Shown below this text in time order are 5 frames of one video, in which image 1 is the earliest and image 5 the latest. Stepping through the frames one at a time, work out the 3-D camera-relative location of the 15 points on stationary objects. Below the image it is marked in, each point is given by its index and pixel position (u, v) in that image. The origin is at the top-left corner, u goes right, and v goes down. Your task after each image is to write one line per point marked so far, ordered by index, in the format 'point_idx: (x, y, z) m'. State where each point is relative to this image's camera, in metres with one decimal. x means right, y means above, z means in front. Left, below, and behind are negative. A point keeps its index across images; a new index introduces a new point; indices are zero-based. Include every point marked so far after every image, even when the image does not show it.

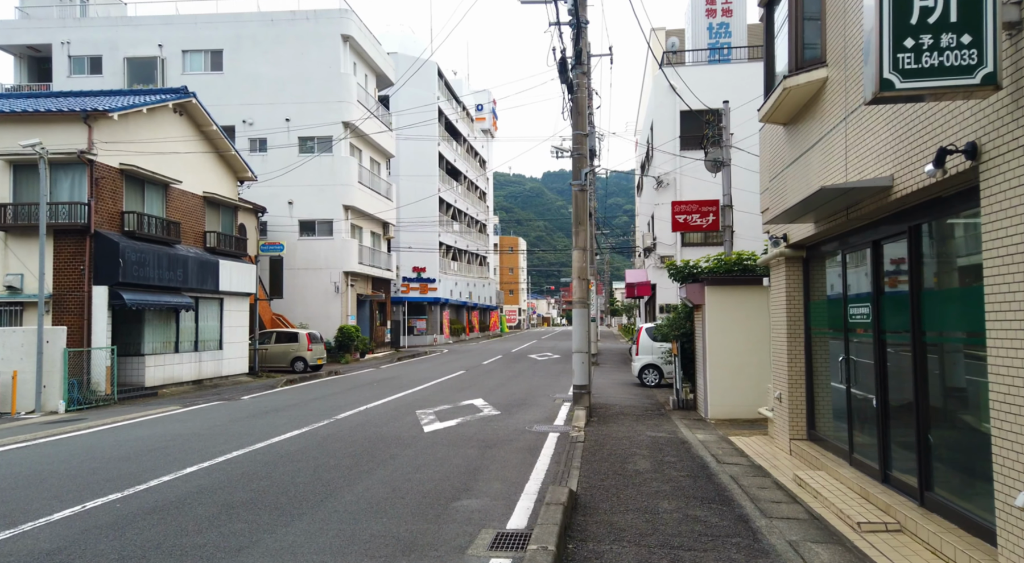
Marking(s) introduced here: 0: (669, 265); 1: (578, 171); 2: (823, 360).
0: (+3.4, +0.4, +15.0) m
1: (+1.2, +2.1, +12.7) m
2: (+3.9, -1.0, +8.7) m
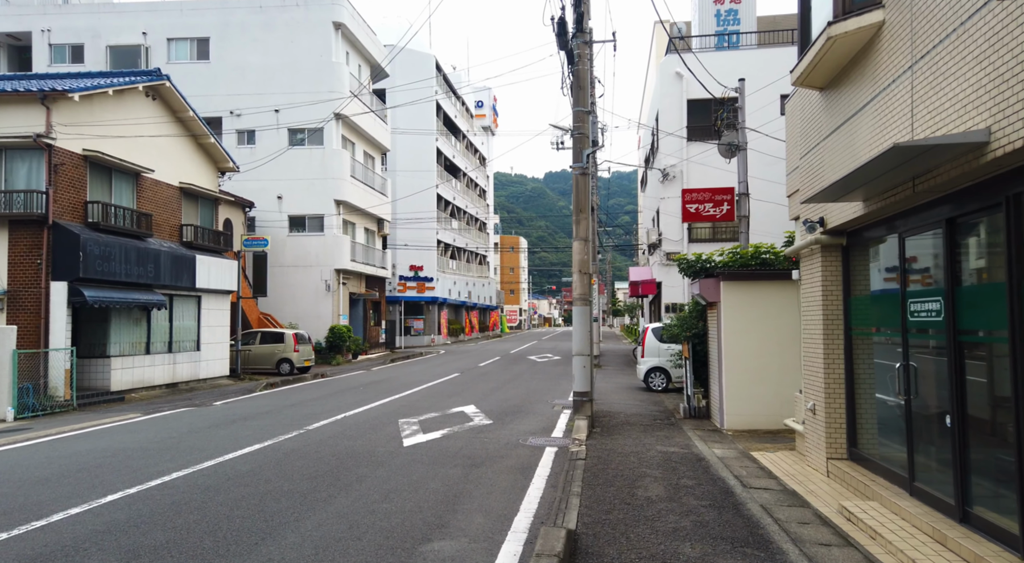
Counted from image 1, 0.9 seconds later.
0: (+3.3, +0.5, +13.6) m
1: (+1.1, +2.1, +11.4) m
2: (+3.8, -0.9, +7.4) m
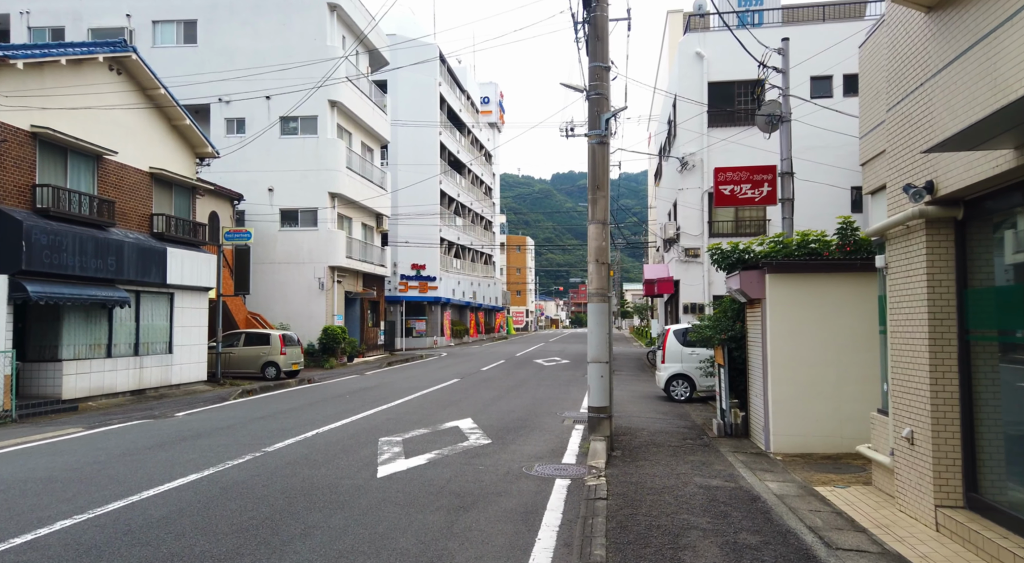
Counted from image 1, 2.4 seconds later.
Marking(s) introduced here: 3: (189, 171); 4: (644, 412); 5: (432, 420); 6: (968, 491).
0: (+3.4, +0.6, +11.7) m
1: (+1.2, +2.3, +9.5) m
2: (+3.8, -0.8, +5.4) m
3: (-9.0, +3.1, +19.2) m
4: (+2.6, -2.6, +13.5) m
5: (-1.4, -2.4, +11.9) m
6: (+3.8, -1.7, +5.7) m
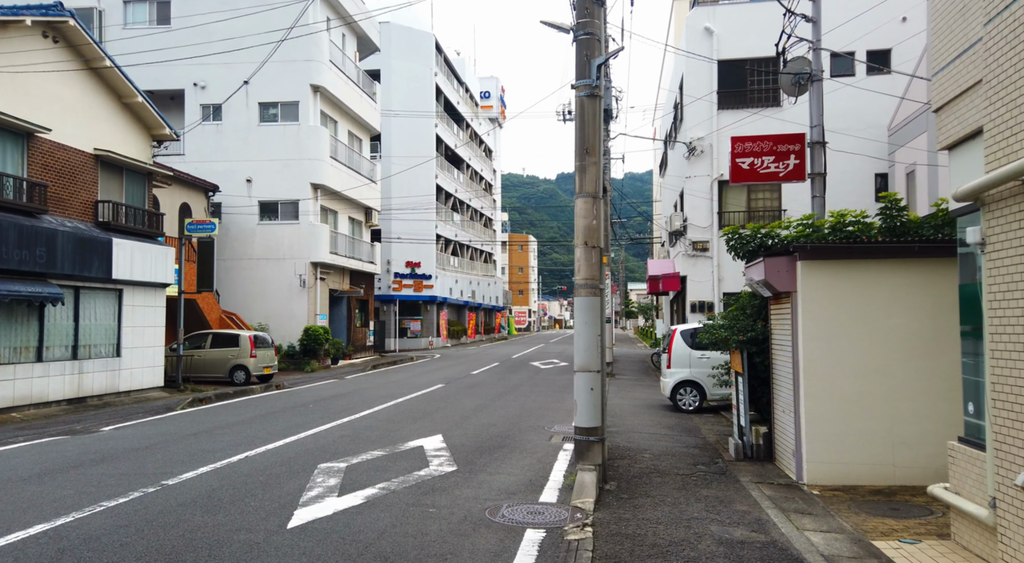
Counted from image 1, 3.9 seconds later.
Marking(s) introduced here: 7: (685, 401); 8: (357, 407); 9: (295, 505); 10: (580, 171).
0: (+3.0, +0.7, +9.7) m
1: (+0.8, +2.4, +7.6) m
2: (+3.4, -0.7, +3.5) m
3: (-9.3, +3.2, +17.4) m
4: (+2.3, -2.4, +11.6) m
5: (-1.7, -2.3, +10.0) m
6: (+3.4, -1.6, +3.7) m
7: (+3.4, -2.3, +13.4) m
8: (-3.2, -2.6, +14.0) m
9: (-2.0, -2.1, +6.3) m
10: (+0.7, +1.2, +7.5) m
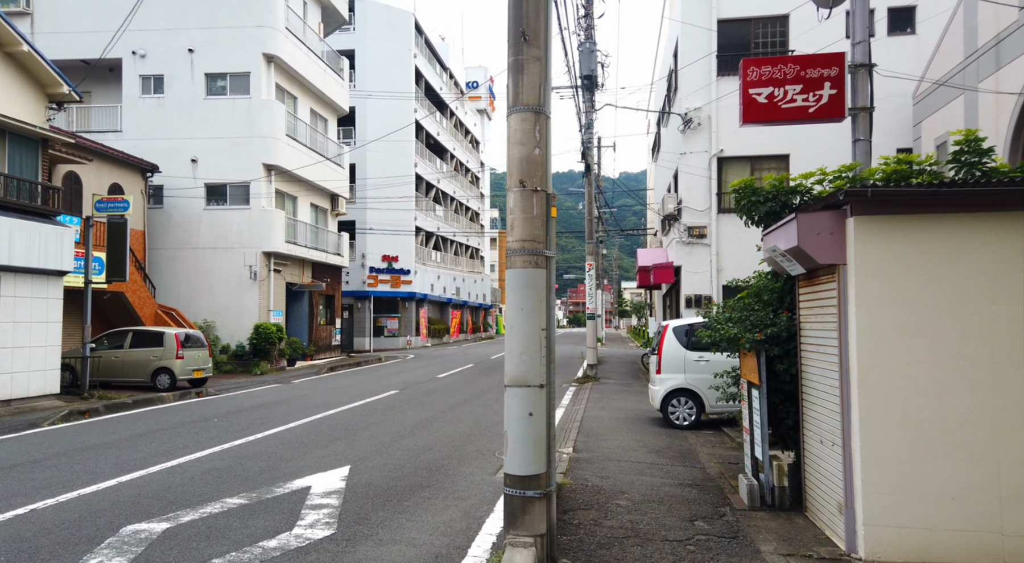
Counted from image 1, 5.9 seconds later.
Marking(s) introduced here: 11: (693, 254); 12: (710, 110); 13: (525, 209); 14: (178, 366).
0: (+2.3, +0.9, +7.1) m
1: (+0.1, +2.6, +4.9) m
2: (+2.7, -0.4, +0.8) m
3: (-10.1, +3.5, +14.6) m
4: (+1.5, -2.2, +8.9) m
5: (-2.5, -2.0, +7.3) m
6: (+2.7, -1.4, +1.1) m
7: (+2.6, -2.1, +10.7) m
8: (-3.9, -2.3, +11.2) m
9: (-2.7, -1.8, +3.6) m
10: (0.0, +1.5, +4.8) m
11: (+5.1, +0.8, +19.3) m
12: (+5.4, +4.7, +18.9) m
13: (+0.1, +0.5, +4.7) m
14: (-8.3, -2.1, +17.0) m
